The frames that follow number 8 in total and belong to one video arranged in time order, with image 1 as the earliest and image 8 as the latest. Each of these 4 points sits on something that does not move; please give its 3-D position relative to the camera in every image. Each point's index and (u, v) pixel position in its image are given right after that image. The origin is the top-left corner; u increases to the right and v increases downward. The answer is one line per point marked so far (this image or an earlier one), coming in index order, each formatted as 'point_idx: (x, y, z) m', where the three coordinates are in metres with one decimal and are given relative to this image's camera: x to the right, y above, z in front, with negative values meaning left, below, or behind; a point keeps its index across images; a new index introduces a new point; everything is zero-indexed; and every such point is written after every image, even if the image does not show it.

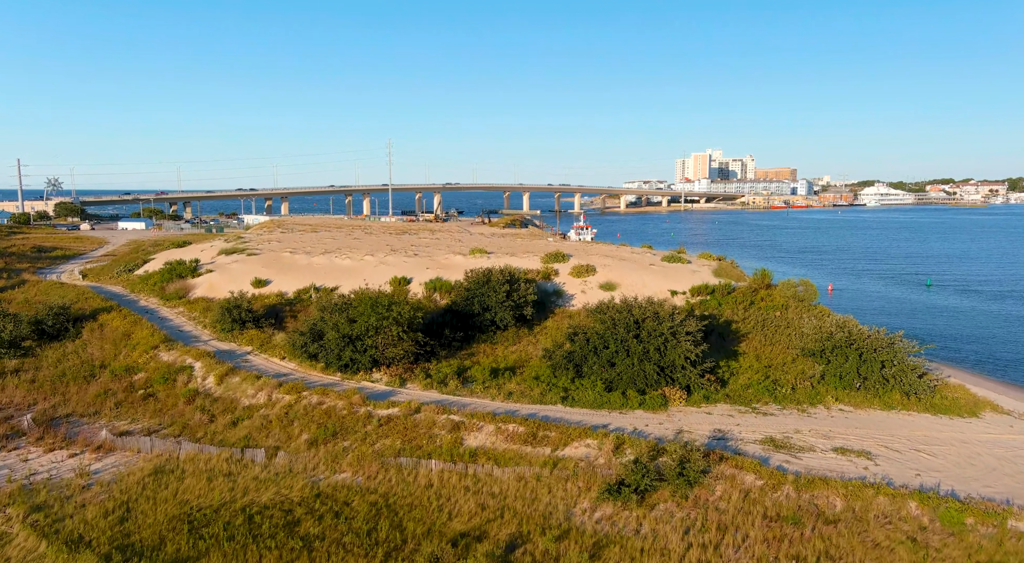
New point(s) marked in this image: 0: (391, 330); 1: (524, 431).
0: (-3.2, -1.3, +17.7) m
1: (+0.3, -3.1, +14.0) m
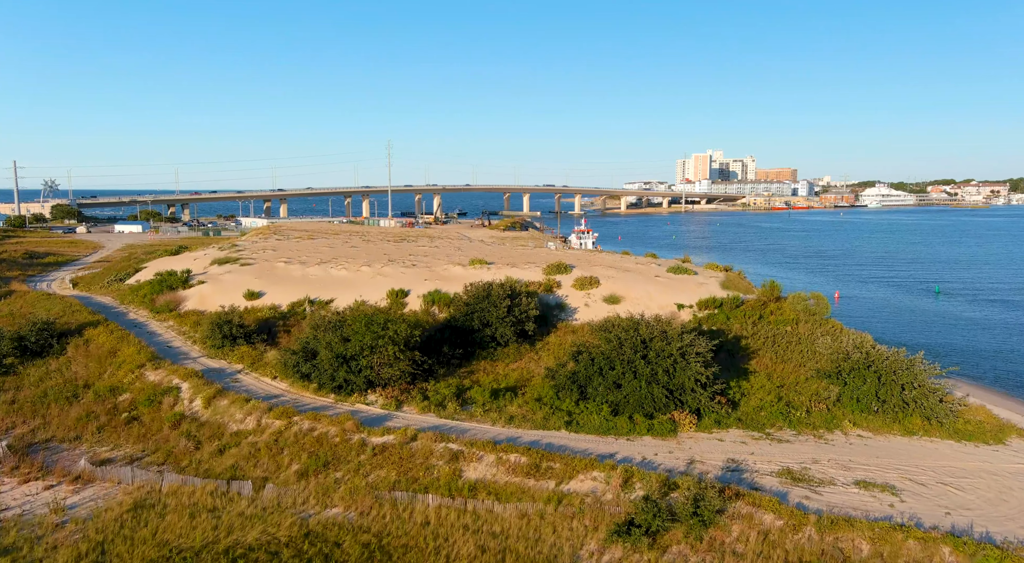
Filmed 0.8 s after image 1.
0: (-3.1, -1.7, +16.9) m
1: (+0.3, -3.5, +13.2) m
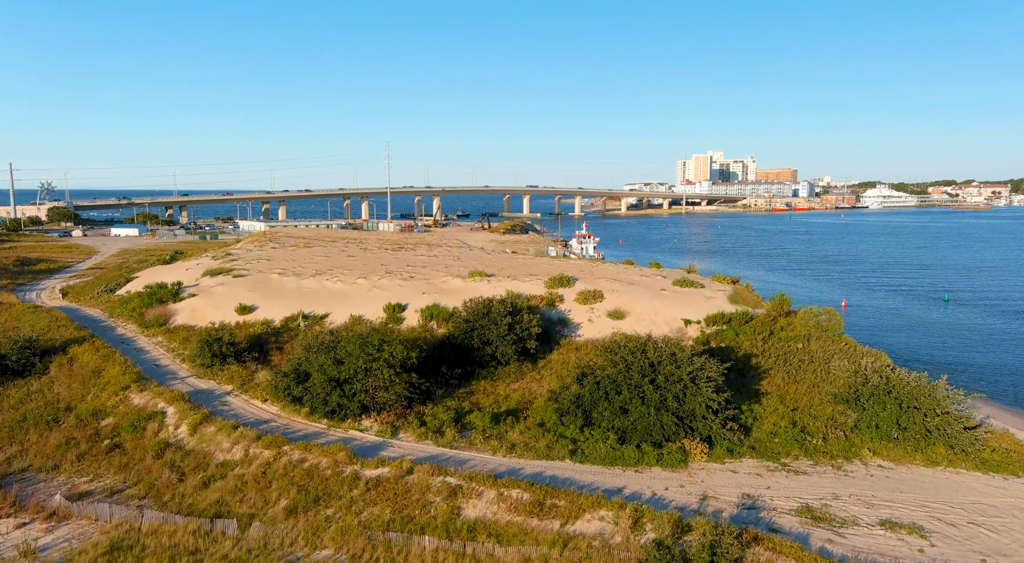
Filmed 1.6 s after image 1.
0: (-3.1, -2.1, +16.1) m
1: (+0.3, -4.0, +12.4) m
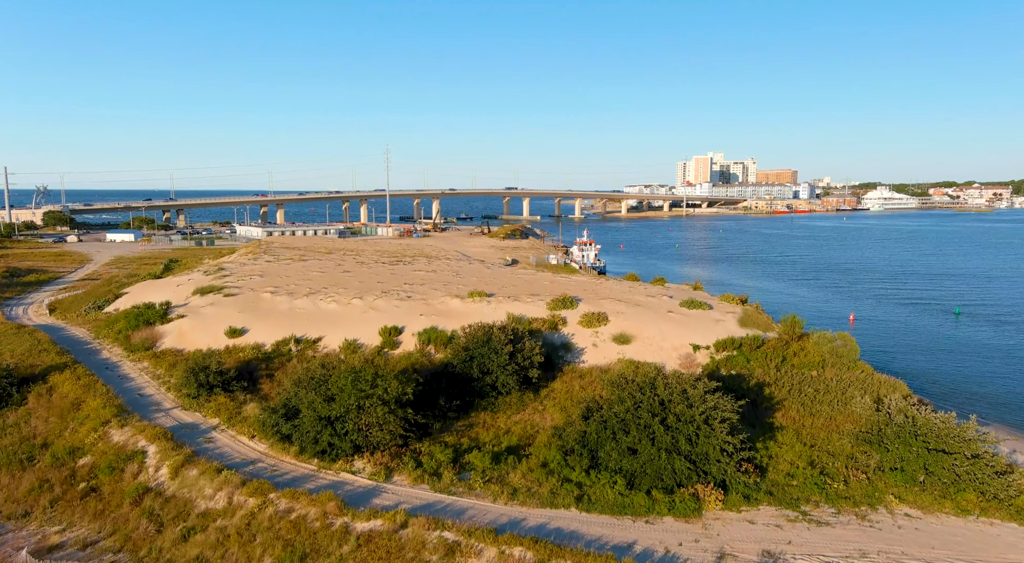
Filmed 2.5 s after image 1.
0: (-3.1, -2.9, +15.2) m
1: (+0.4, -4.7, +11.5) m
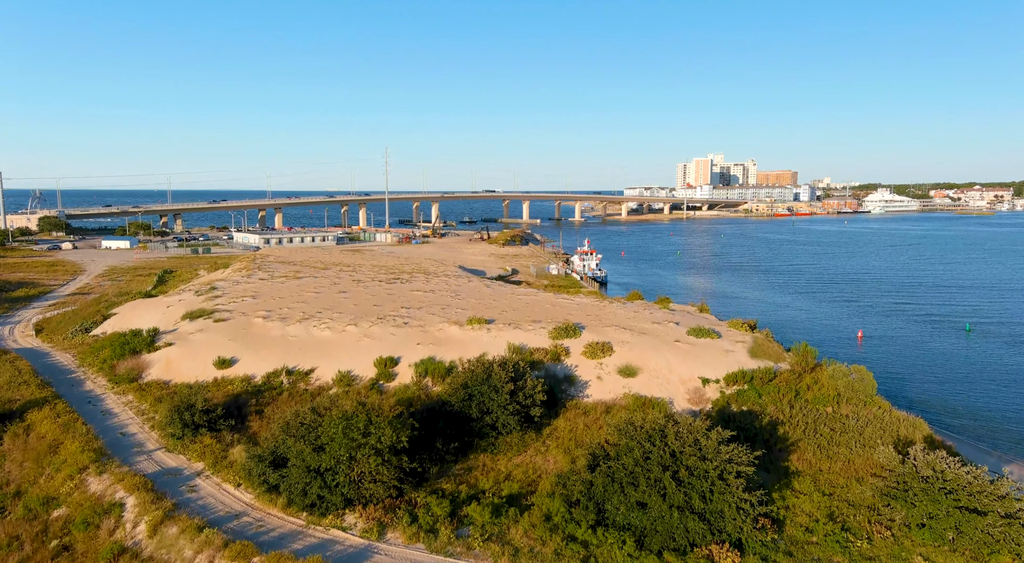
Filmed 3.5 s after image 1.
0: (-3.0, -3.7, +14.3) m
1: (+0.4, -5.6, +10.6) m
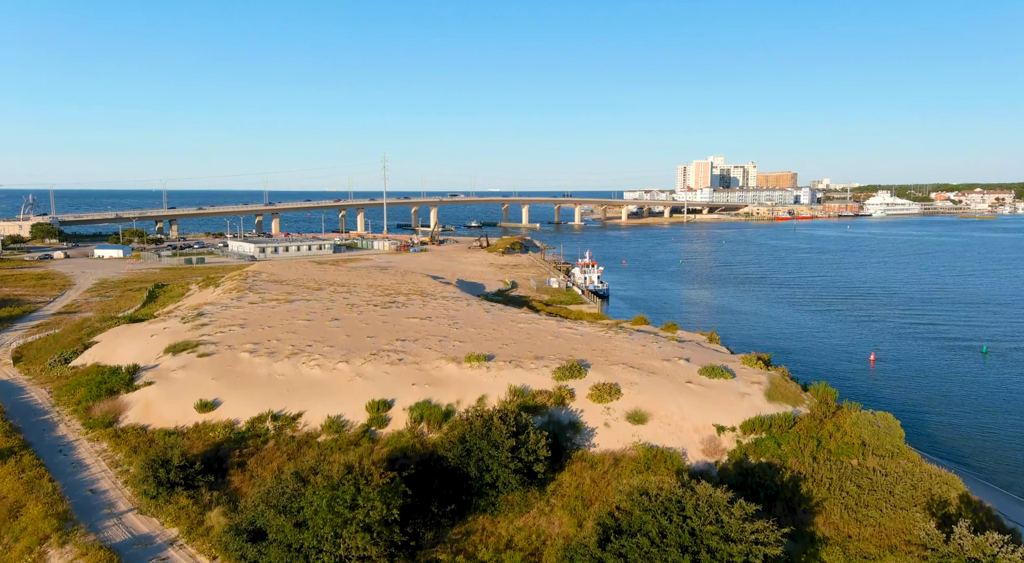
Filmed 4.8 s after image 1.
0: (-3.0, -4.9, +13.0) m
1: (+0.4, -6.7, +9.3) m
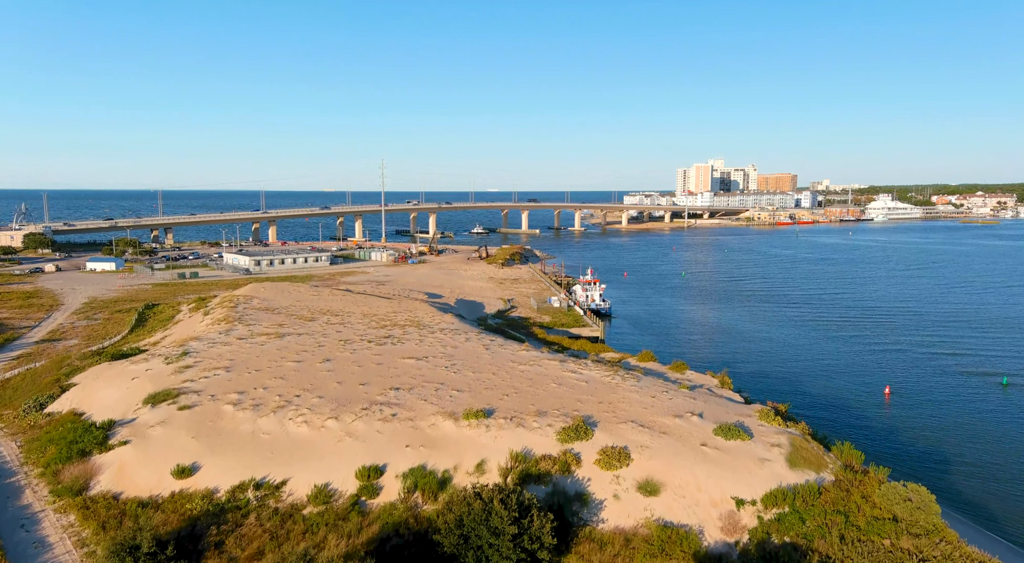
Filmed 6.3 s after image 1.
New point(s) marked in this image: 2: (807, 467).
0: (-2.9, -6.4, +11.5) m
1: (+0.5, -8.2, +7.8) m
2: (+8.0, -5.0, +18.3) m
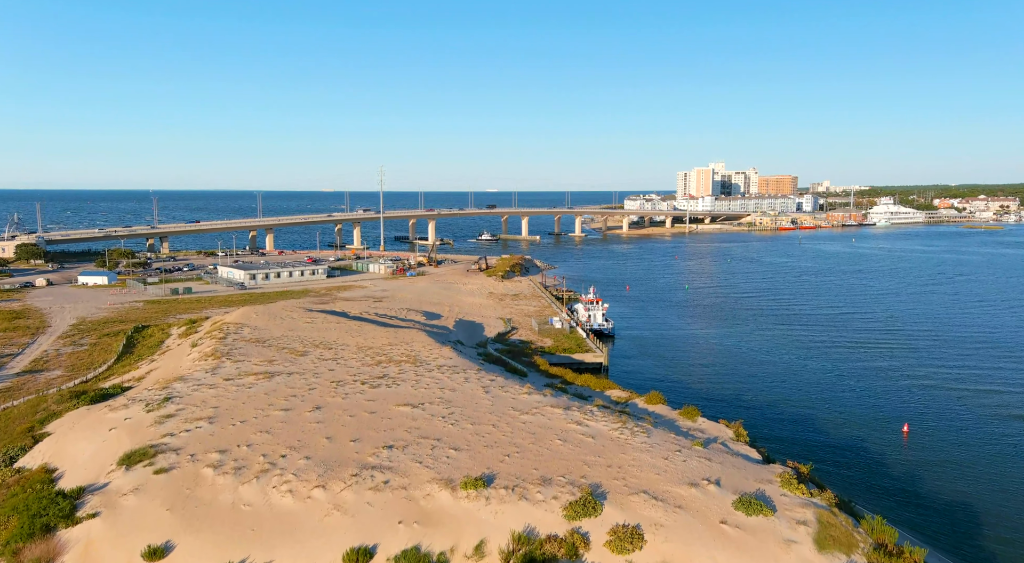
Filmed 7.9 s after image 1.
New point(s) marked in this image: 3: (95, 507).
0: (-2.9, -8.0, +10.0) m
1: (+0.6, -9.8, +6.3) m
2: (+8.1, -6.6, +16.8) m
3: (-11.6, -6.2, +18.9) m
